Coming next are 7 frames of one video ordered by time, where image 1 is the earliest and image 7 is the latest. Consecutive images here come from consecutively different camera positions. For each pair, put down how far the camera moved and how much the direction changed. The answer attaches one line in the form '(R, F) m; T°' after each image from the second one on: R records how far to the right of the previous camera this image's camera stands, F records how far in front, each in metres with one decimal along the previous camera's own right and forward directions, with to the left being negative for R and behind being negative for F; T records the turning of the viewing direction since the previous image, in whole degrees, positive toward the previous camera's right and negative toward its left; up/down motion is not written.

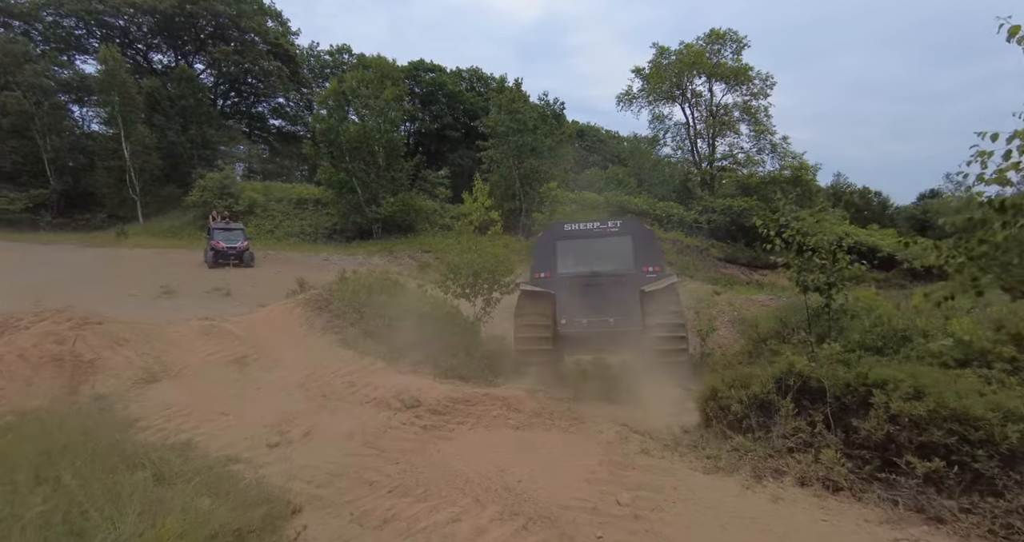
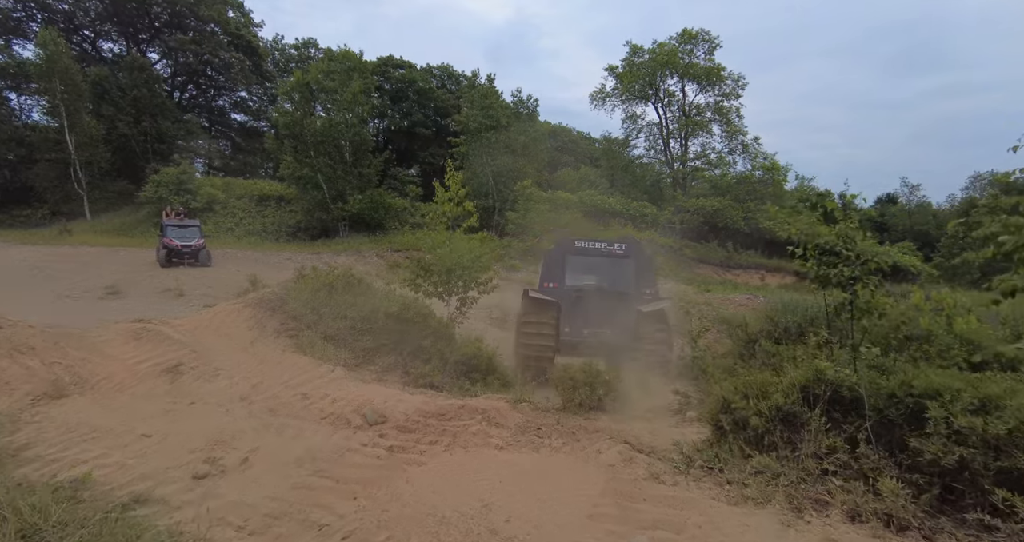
(-0.1, +0.8) m; +3°
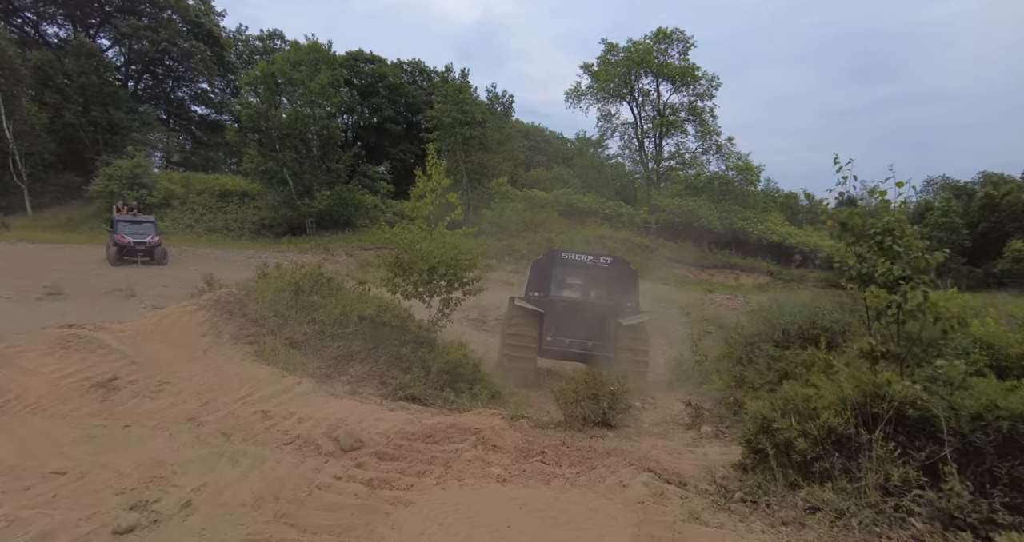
(-0.2, +0.8) m; +3°
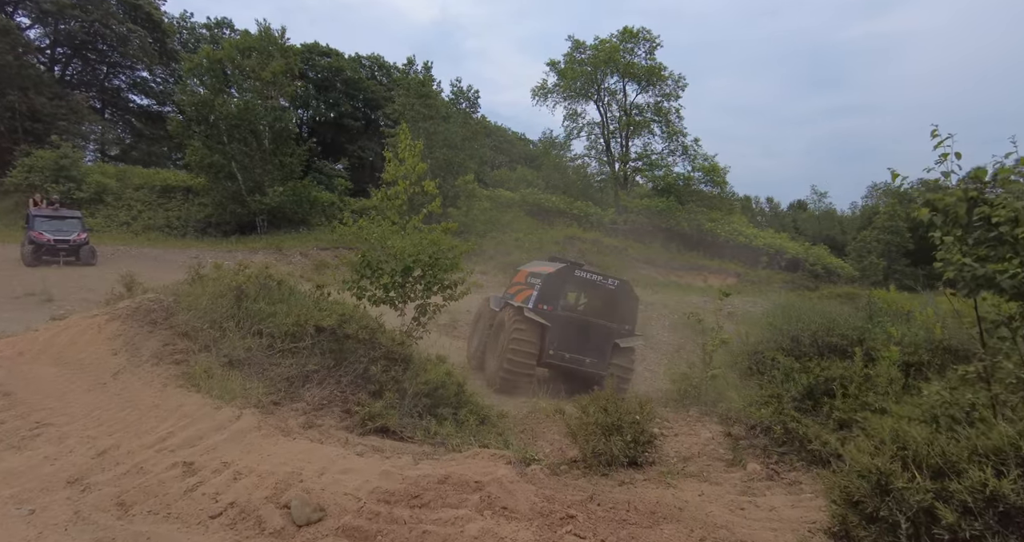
(-0.4, +1.2) m; +4°
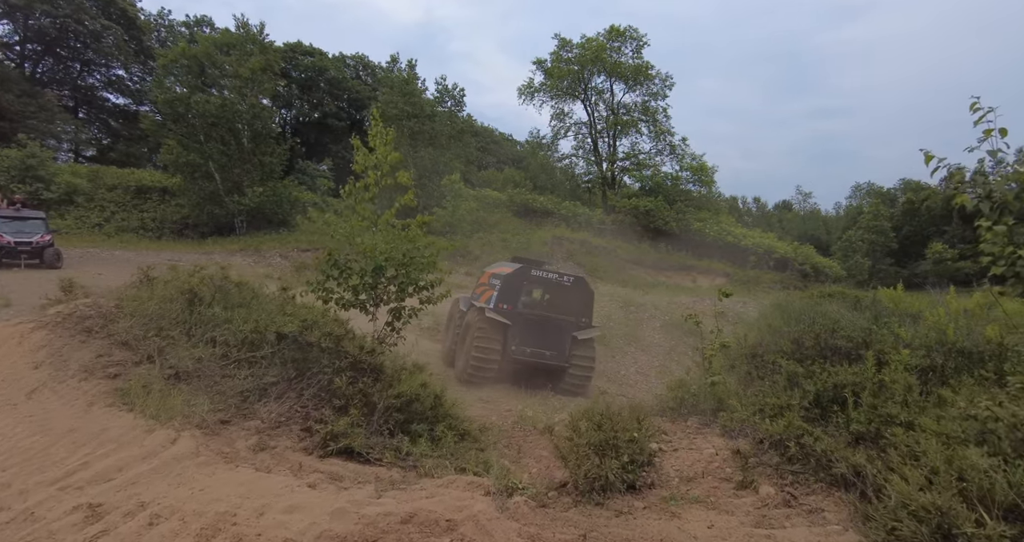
(+0.1, +0.6) m; +1°
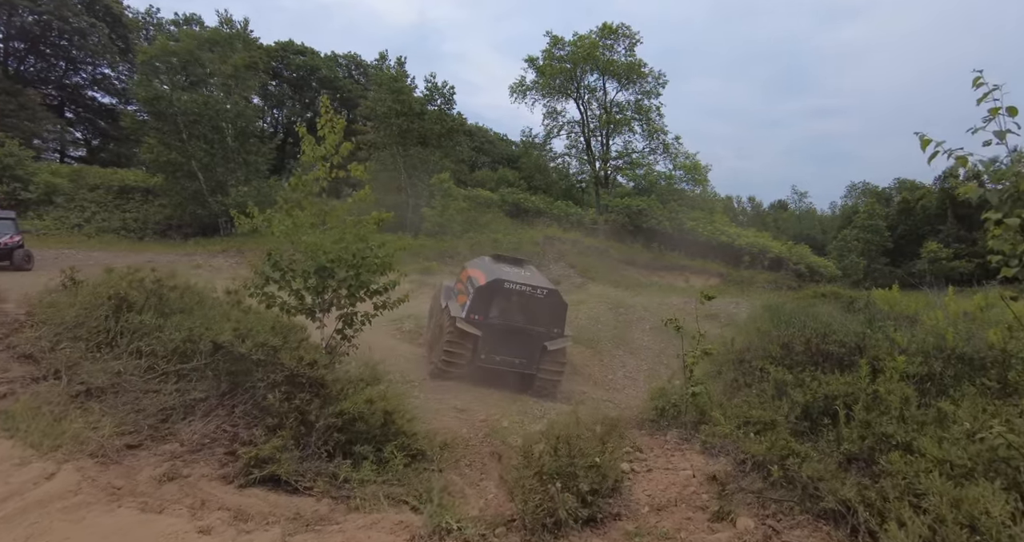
(+0.4, +0.5) m; 0°
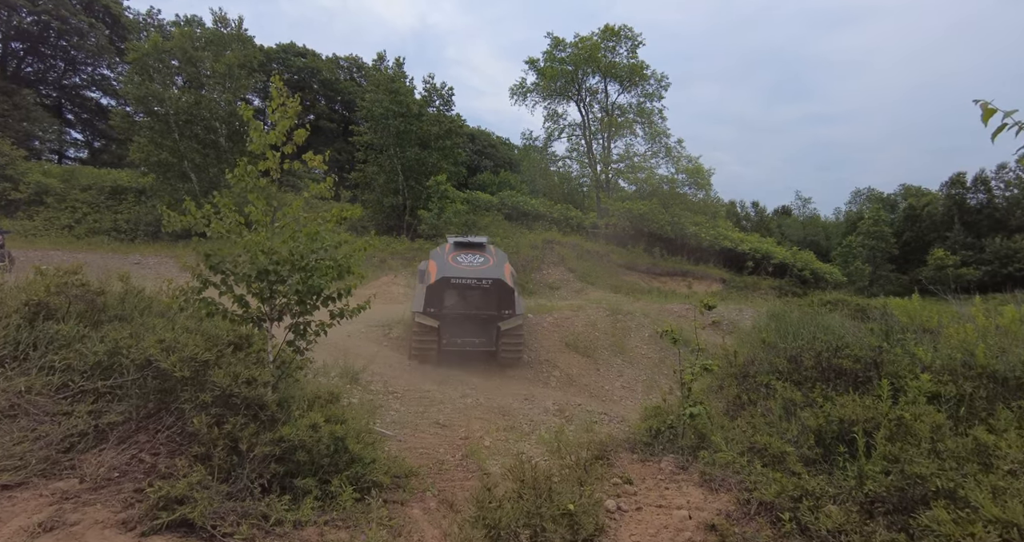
(+0.3, +0.6) m; 0°
